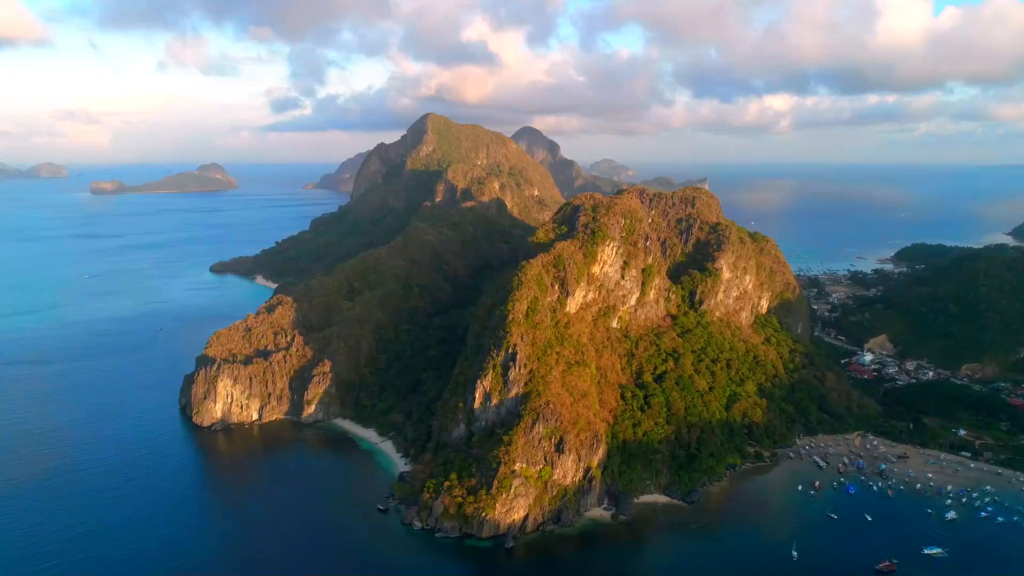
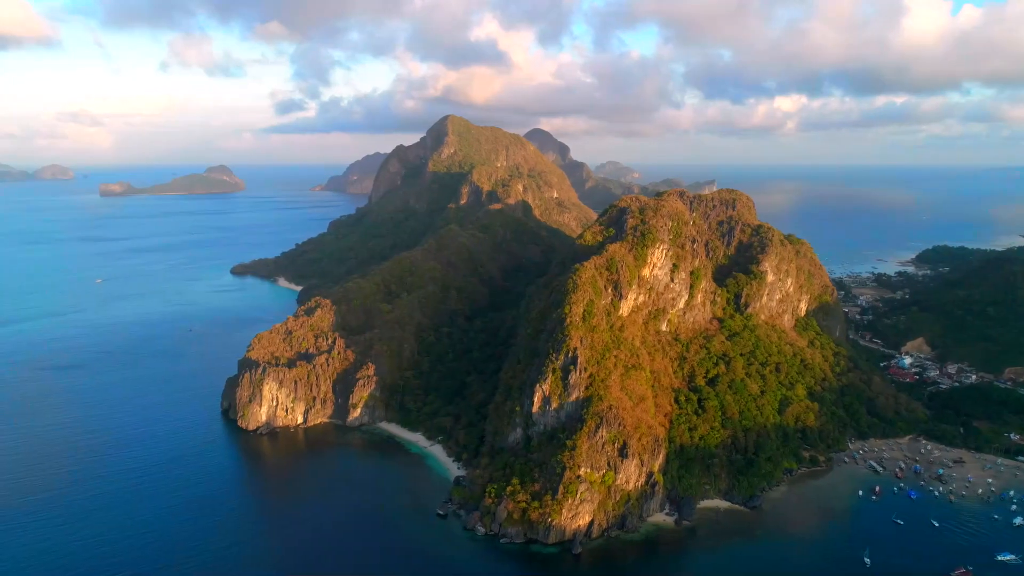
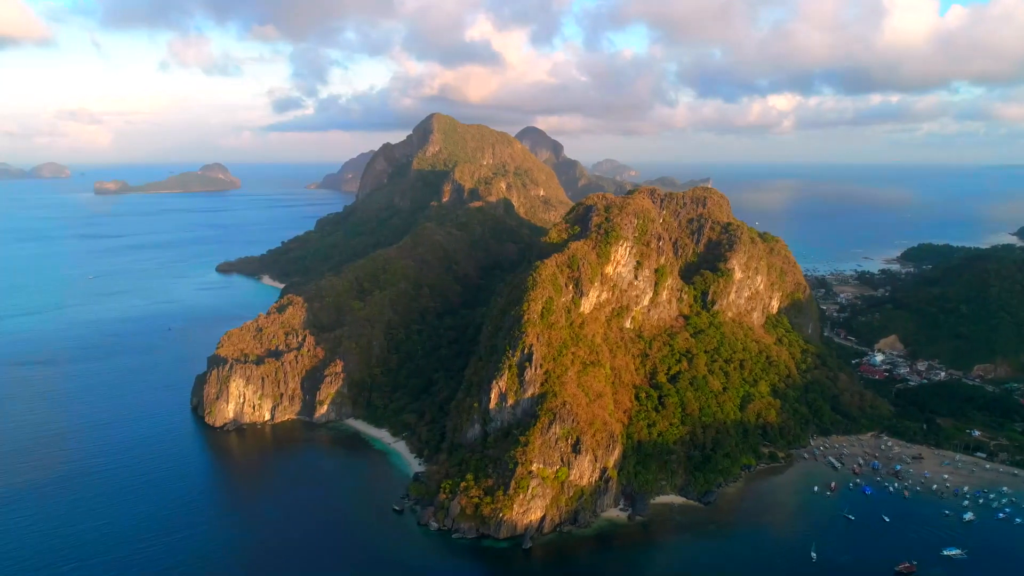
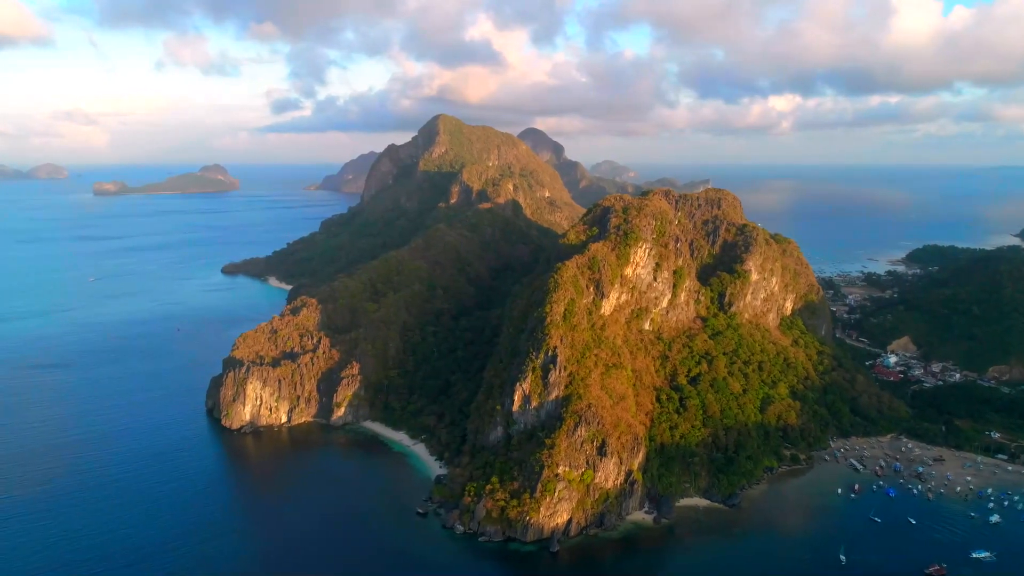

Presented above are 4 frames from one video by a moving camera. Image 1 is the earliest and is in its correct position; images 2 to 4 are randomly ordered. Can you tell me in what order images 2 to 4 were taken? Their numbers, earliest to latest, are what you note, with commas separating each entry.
3, 4, 2
